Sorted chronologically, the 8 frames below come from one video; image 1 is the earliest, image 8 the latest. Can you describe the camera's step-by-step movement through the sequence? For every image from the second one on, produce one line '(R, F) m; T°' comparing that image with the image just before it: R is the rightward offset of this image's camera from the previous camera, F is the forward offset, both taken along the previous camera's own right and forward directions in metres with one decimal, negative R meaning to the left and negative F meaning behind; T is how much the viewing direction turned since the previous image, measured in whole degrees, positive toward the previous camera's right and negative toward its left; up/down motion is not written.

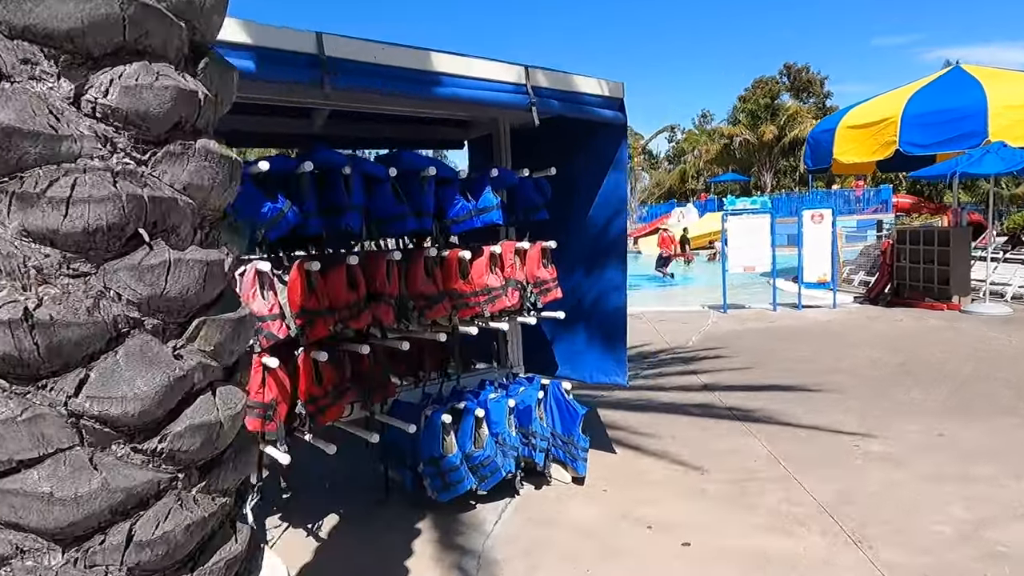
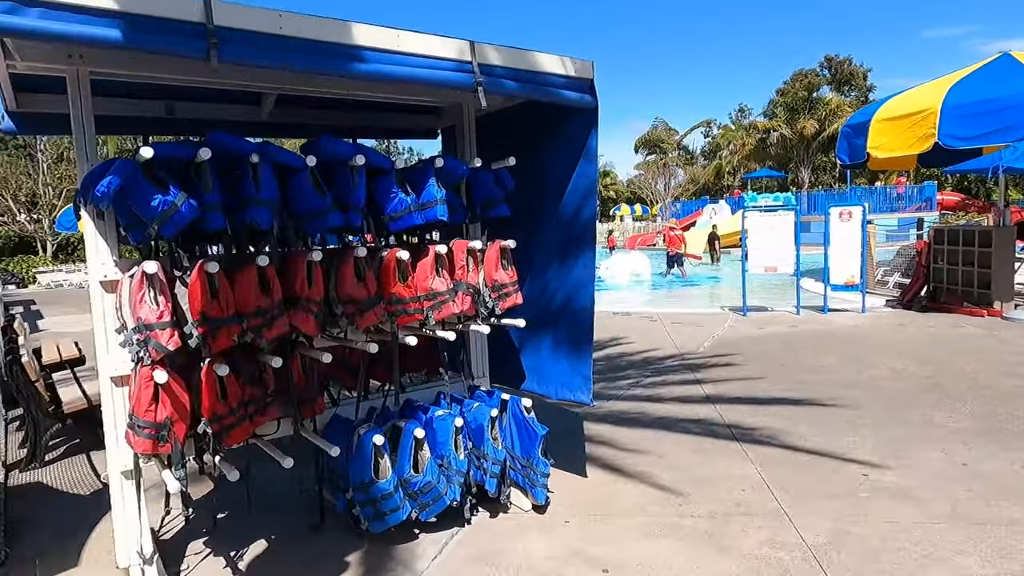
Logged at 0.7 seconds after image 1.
(+0.5, +0.5) m; -3°
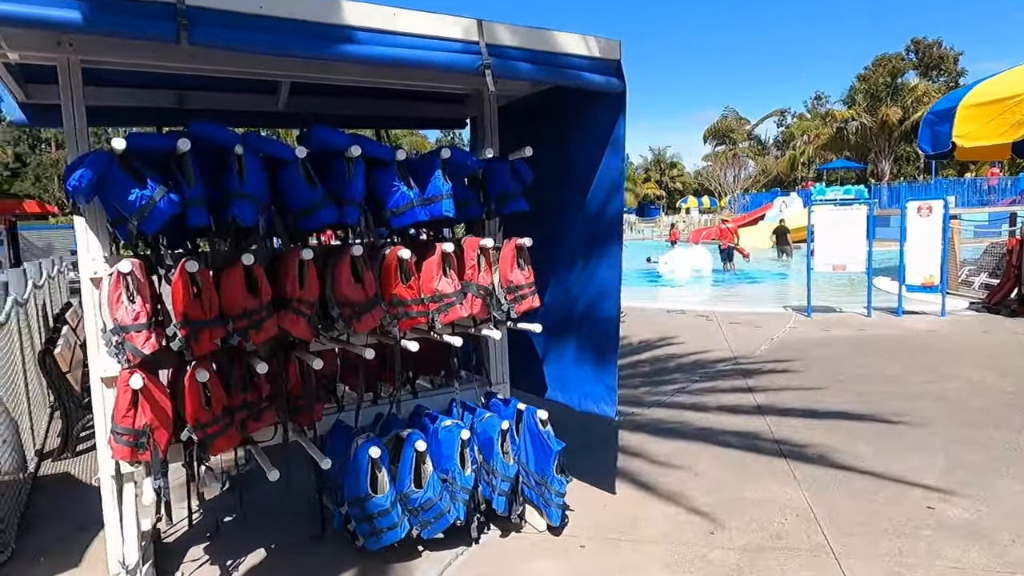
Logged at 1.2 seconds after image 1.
(+0.3, +0.3) m; -6°
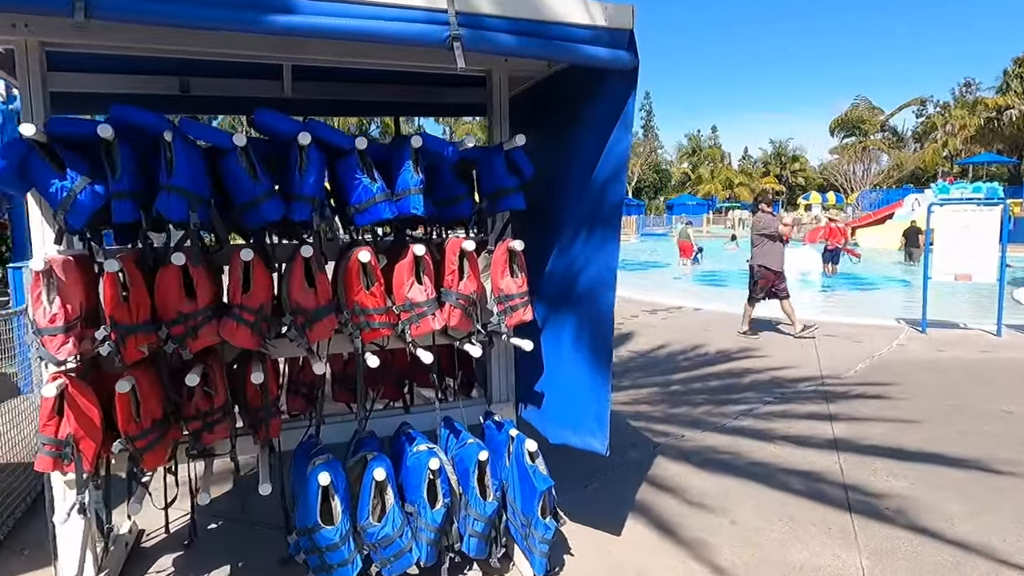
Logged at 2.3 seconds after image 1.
(+0.6, +0.5) m; -9°
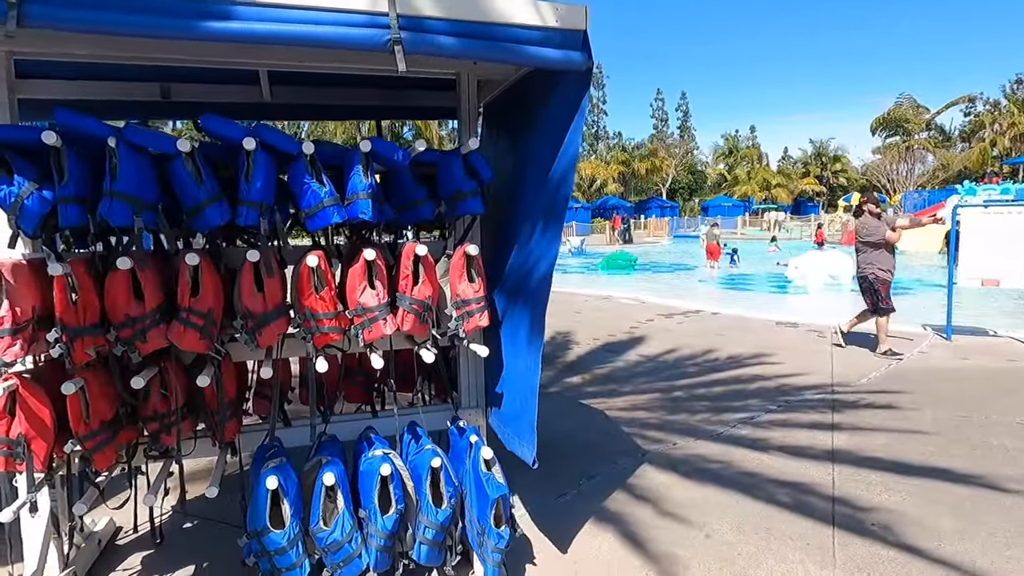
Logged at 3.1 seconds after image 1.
(+0.4, +0.1) m; -3°
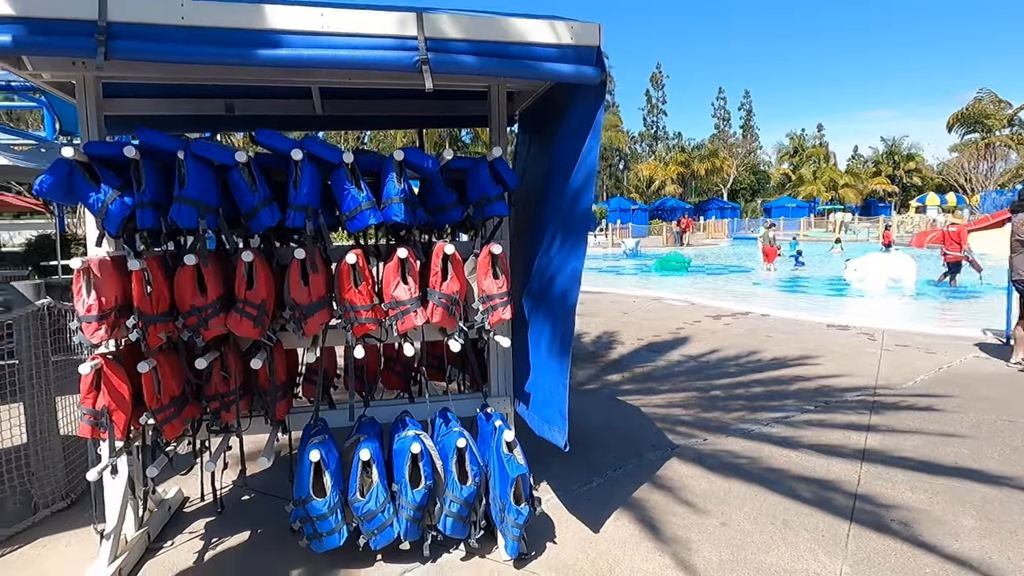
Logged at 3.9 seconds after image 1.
(+0.2, -0.3) m; -5°
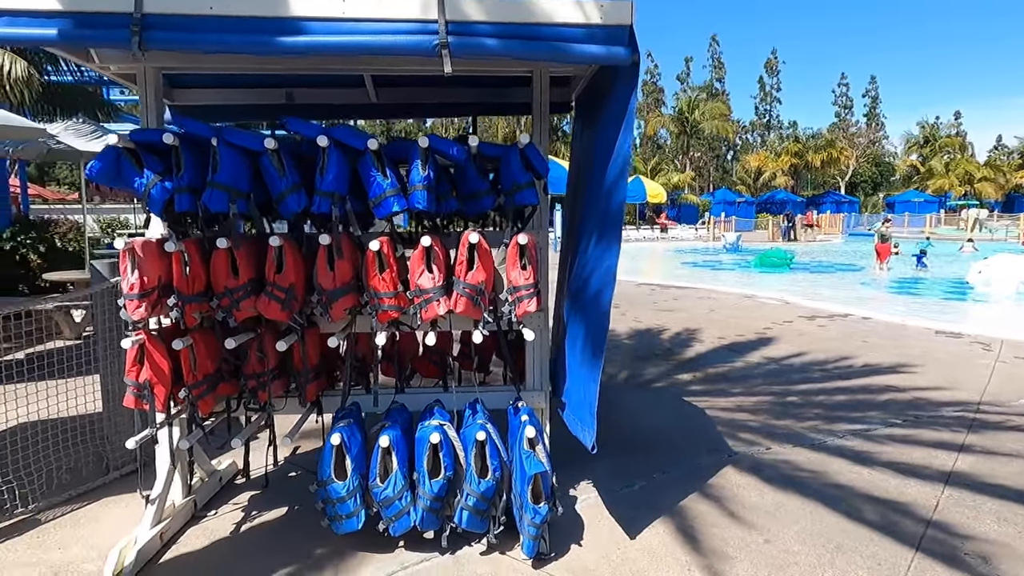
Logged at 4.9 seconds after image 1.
(+0.4, +0.1) m; -9°
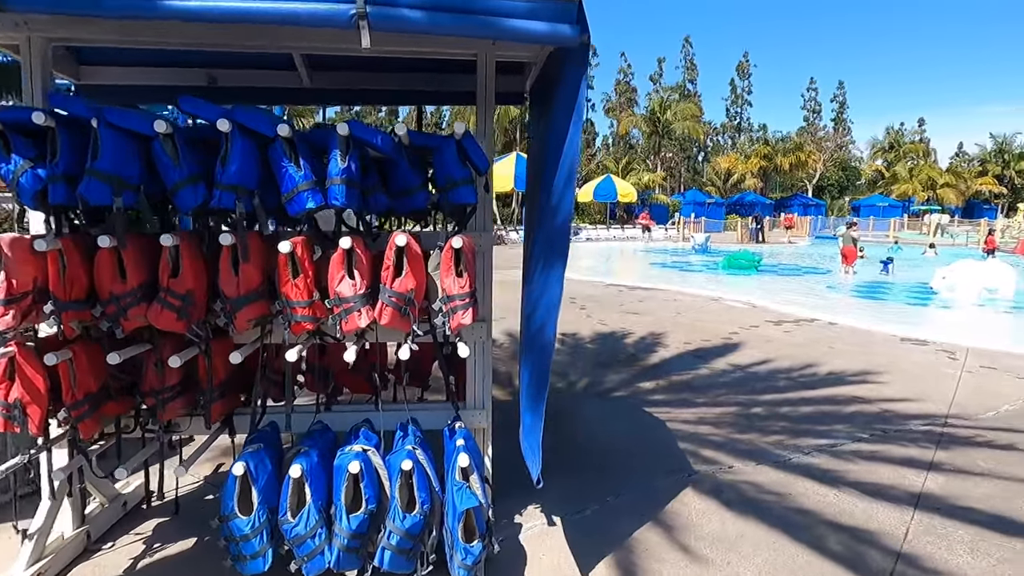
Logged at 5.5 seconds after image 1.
(+0.2, +0.4) m; +2°
